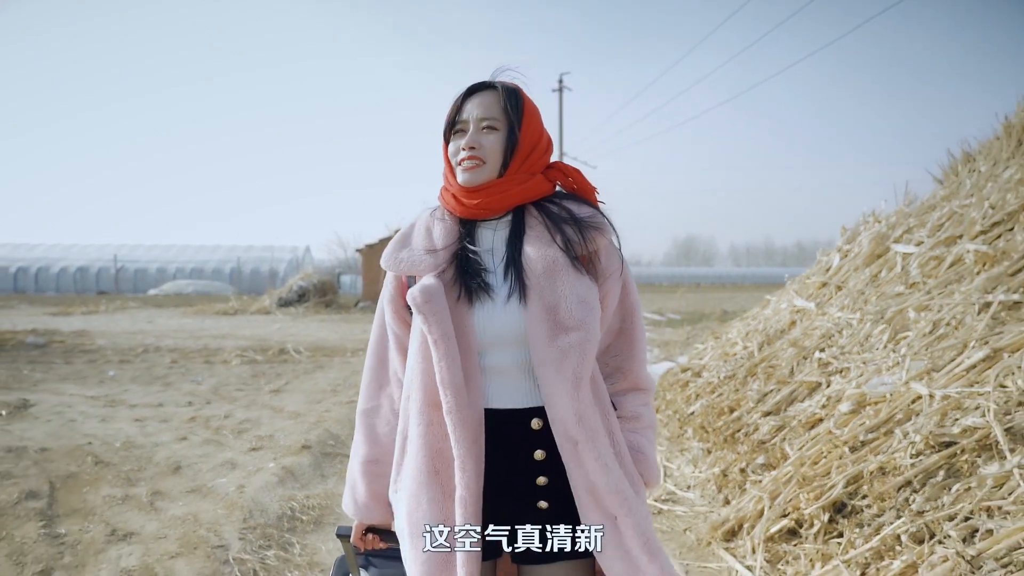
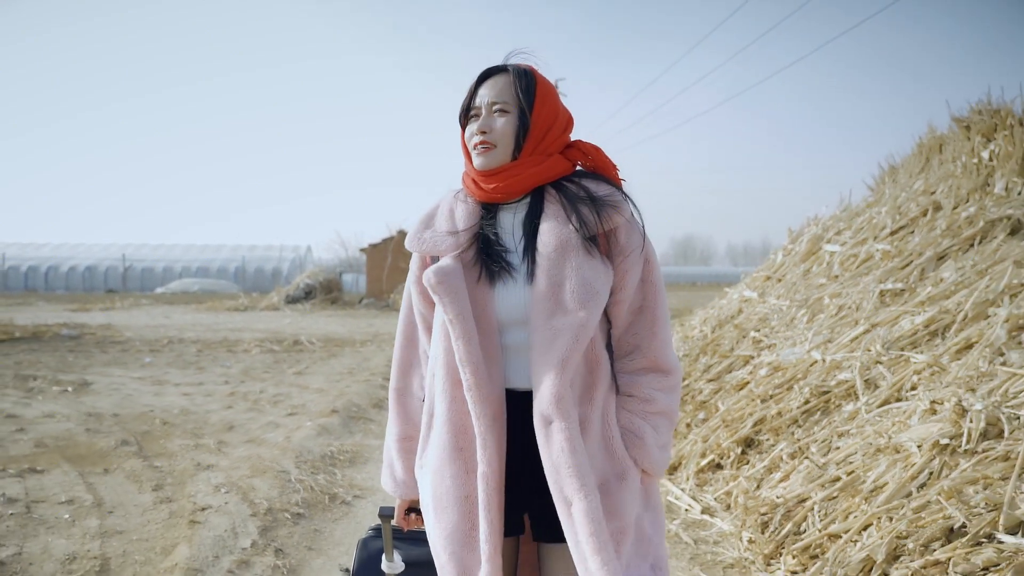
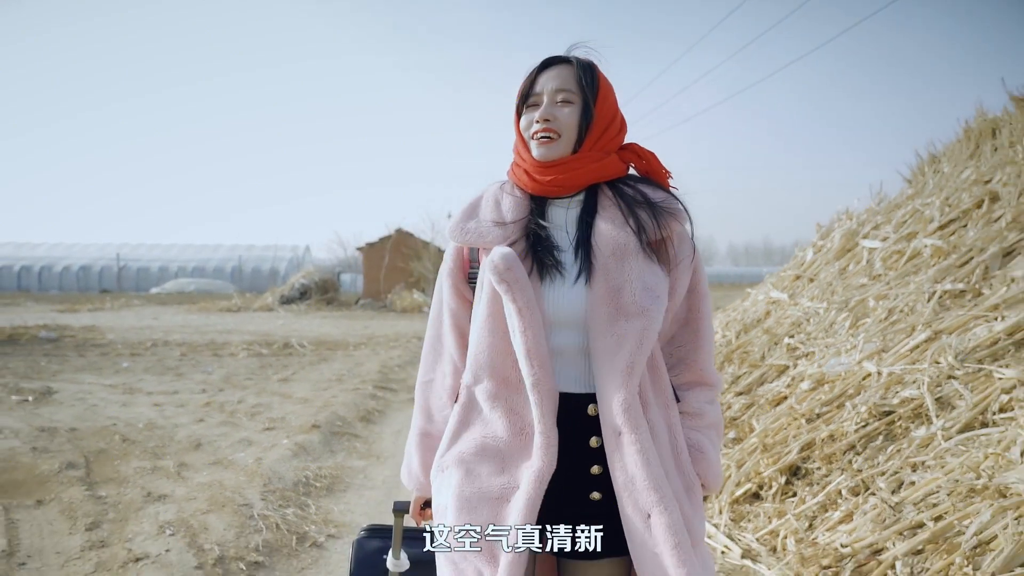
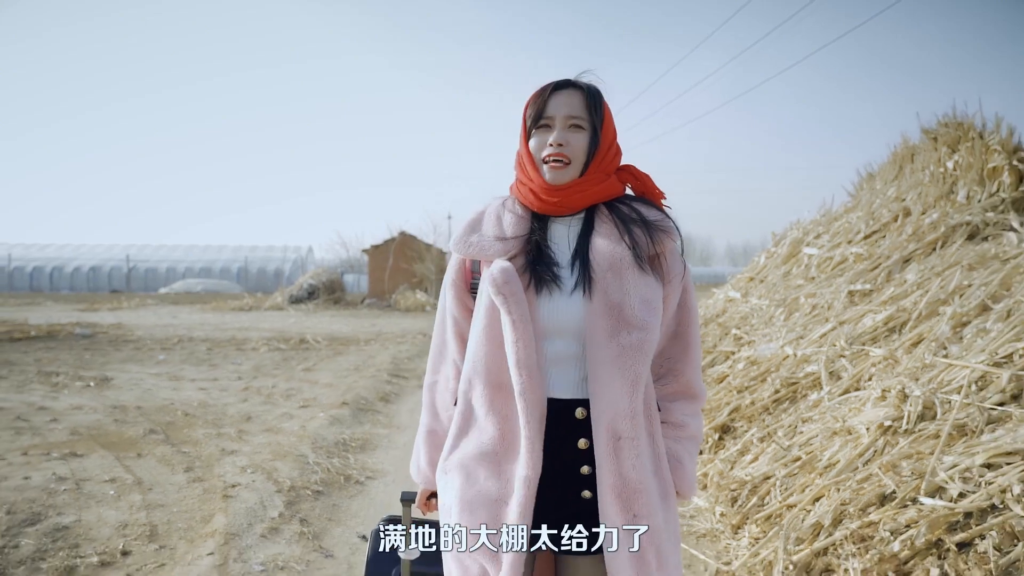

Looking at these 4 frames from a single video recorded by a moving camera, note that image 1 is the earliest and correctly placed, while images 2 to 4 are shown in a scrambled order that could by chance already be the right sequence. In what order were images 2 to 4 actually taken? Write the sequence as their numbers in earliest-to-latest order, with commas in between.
3, 2, 4
